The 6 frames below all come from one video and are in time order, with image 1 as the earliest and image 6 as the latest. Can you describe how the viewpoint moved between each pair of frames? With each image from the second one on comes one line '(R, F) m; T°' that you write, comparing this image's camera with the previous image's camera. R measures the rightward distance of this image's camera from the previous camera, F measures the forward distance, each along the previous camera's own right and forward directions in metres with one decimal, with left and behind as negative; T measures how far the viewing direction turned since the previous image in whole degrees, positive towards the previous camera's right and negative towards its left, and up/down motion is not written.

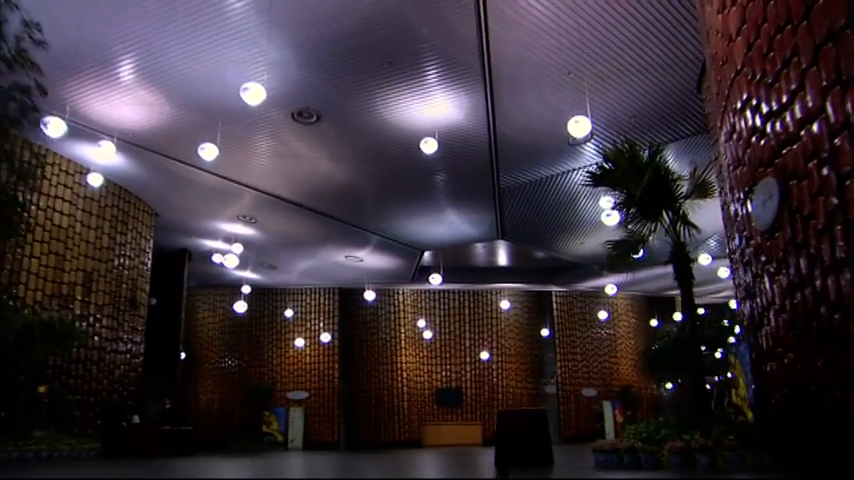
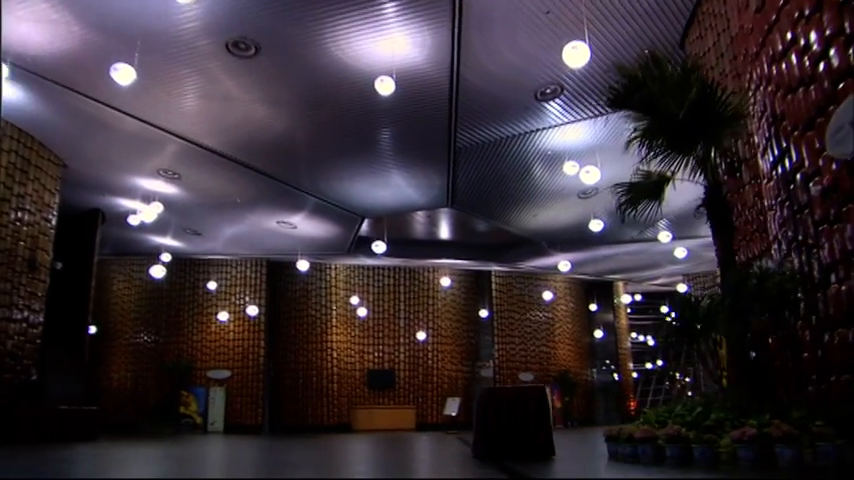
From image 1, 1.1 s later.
(-0.2, +0.8) m; +5°
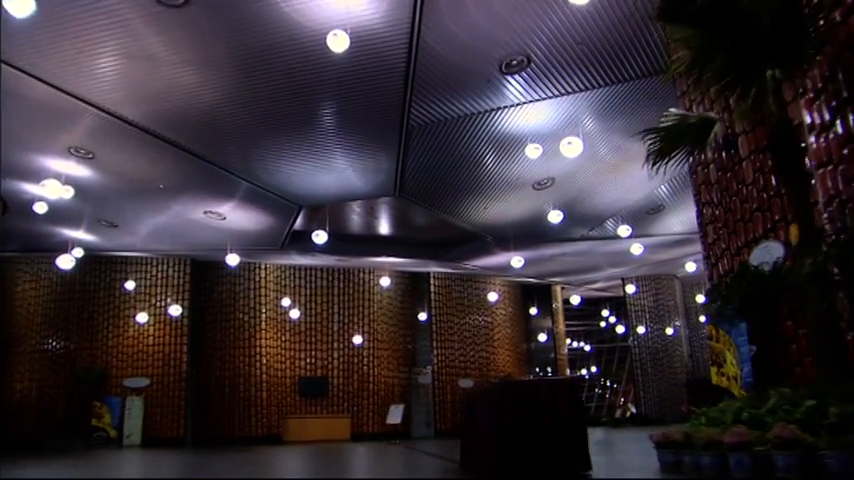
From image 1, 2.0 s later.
(-0.2, +0.8) m; +5°
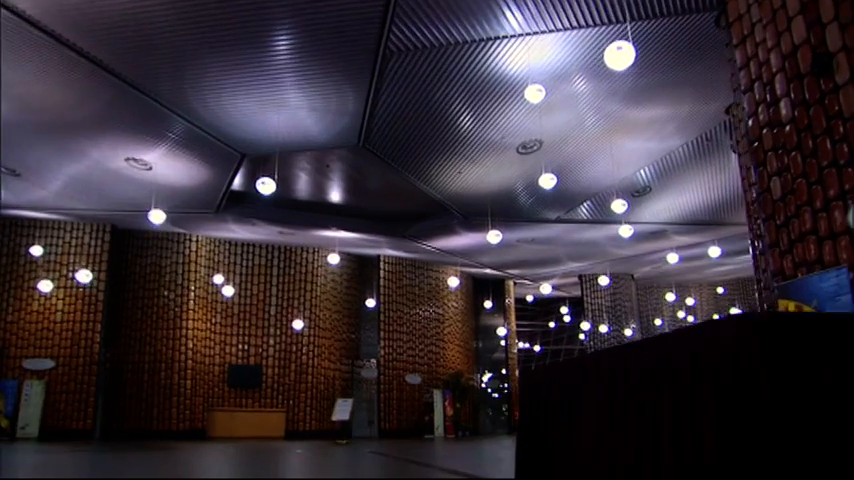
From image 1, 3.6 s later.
(-0.2, +1.3) m; +4°
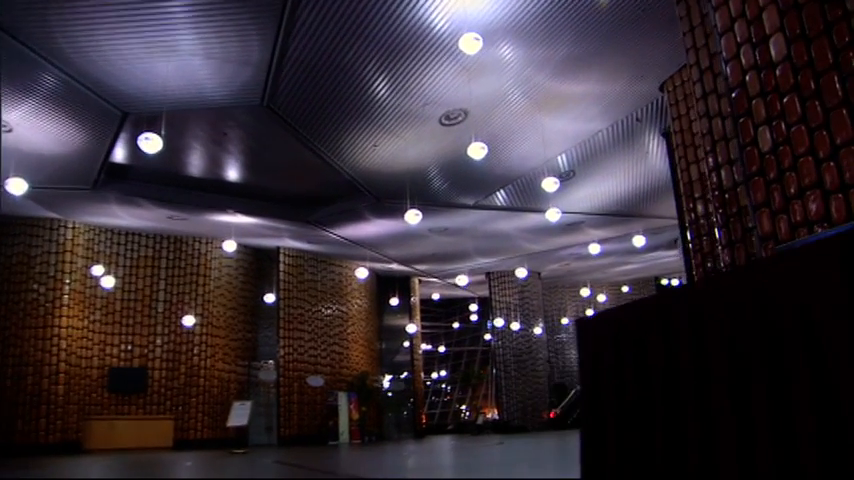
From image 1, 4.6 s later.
(-0.1, +0.8) m; +7°
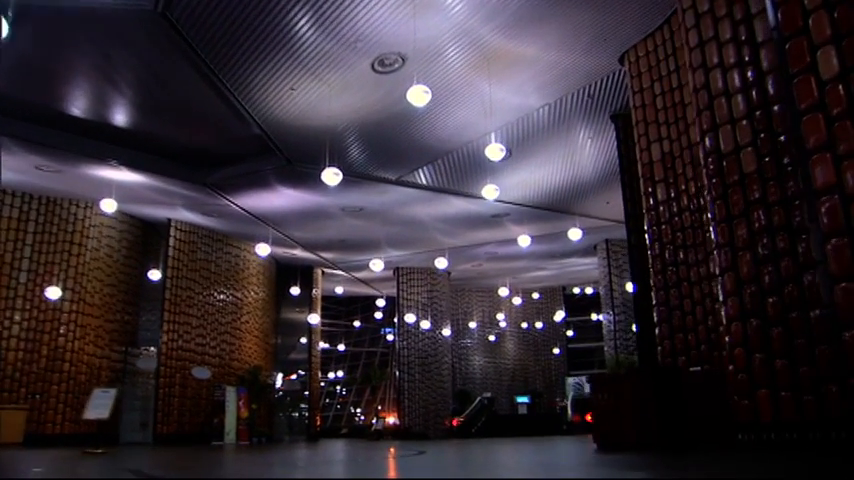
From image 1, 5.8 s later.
(-0.1, +1.1) m; +7°
